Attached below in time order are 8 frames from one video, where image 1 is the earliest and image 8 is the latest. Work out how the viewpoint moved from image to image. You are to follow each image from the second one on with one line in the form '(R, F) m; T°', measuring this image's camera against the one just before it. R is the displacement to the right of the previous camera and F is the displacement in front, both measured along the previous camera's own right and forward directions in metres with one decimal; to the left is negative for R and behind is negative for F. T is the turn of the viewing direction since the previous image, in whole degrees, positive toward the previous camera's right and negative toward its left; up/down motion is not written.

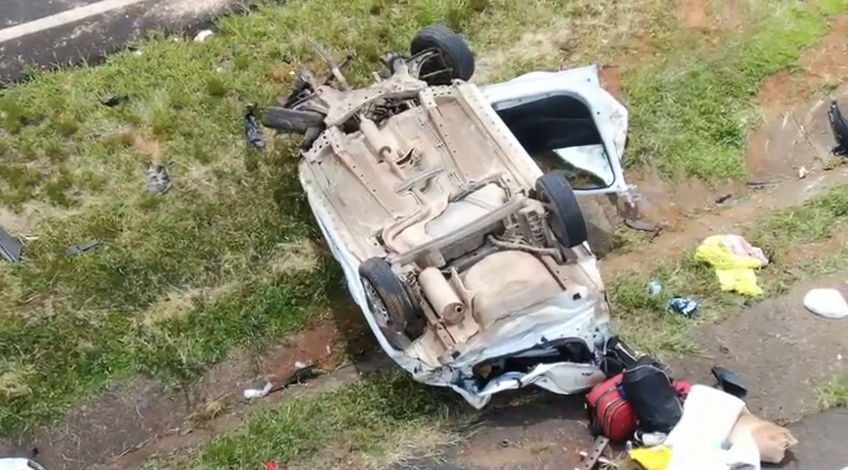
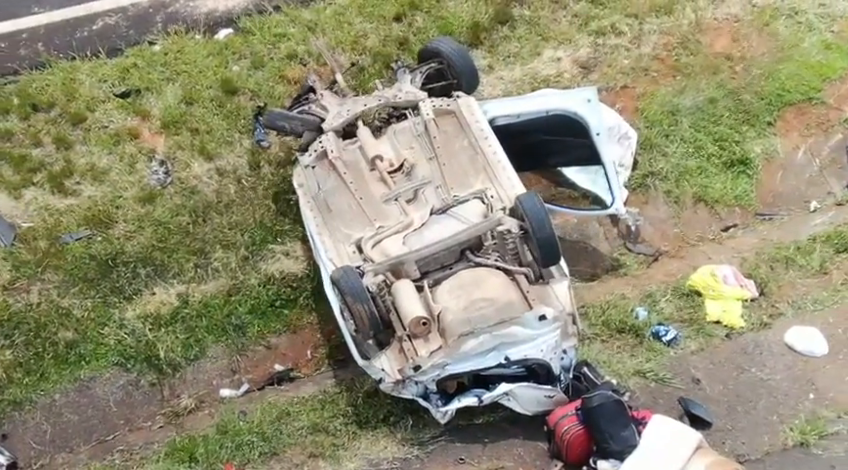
(+0.4, +0.1) m; -2°
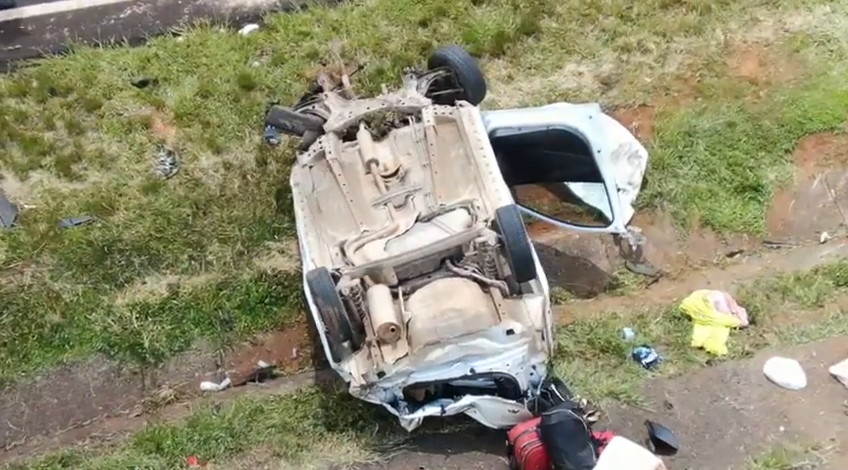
(+0.4, +0.1) m; -2°
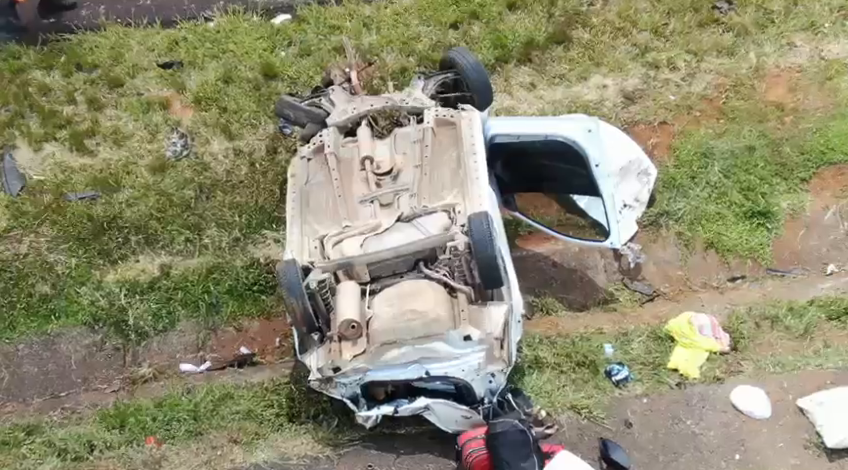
(+0.4, 0.0) m; -3°
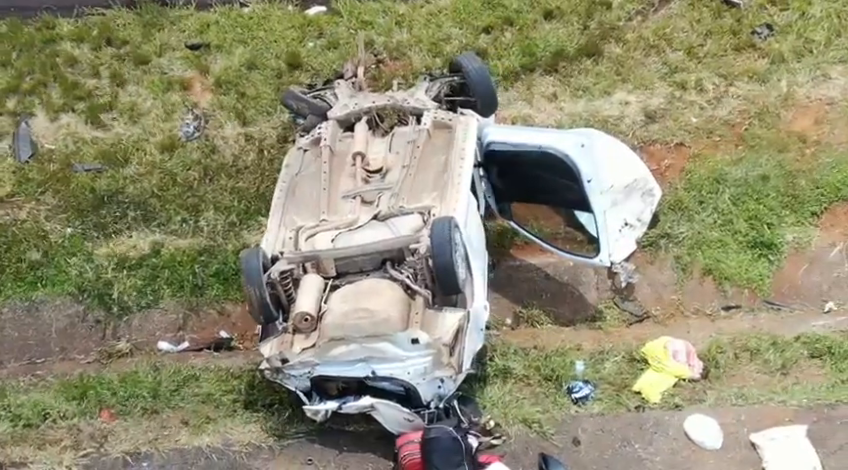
(+0.5, 0.0) m; -3°
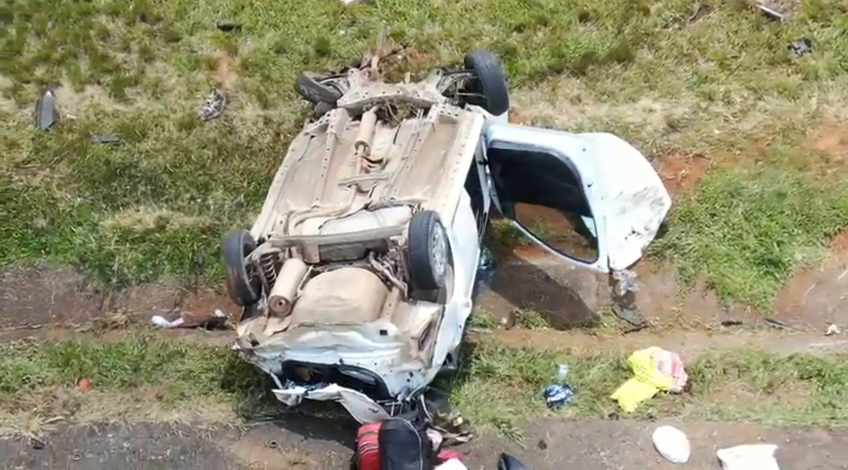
(+0.4, 0.0) m; -2°
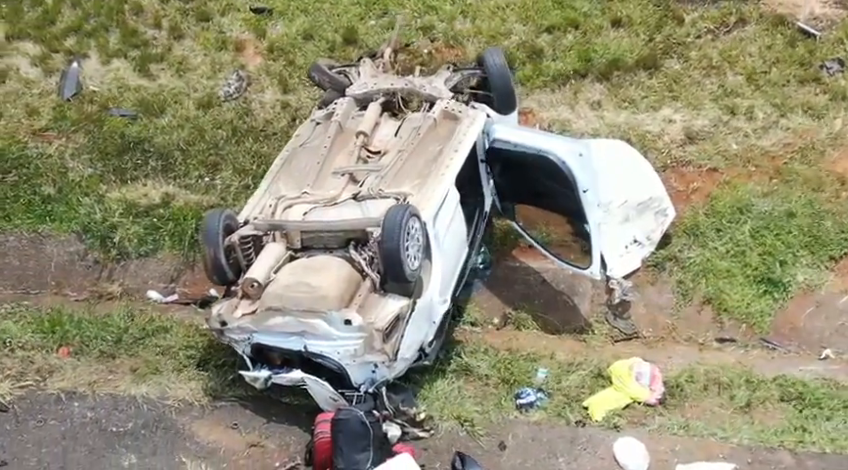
(+0.4, -0.1) m; -2°
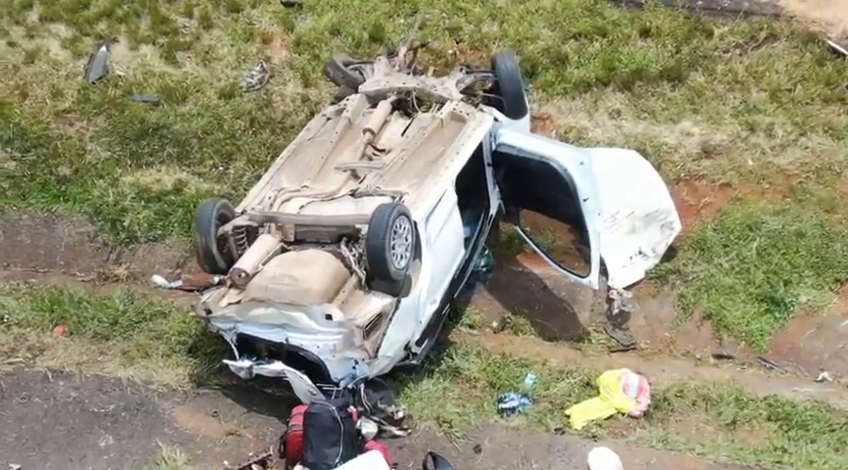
(+0.3, -0.1) m; -2°
